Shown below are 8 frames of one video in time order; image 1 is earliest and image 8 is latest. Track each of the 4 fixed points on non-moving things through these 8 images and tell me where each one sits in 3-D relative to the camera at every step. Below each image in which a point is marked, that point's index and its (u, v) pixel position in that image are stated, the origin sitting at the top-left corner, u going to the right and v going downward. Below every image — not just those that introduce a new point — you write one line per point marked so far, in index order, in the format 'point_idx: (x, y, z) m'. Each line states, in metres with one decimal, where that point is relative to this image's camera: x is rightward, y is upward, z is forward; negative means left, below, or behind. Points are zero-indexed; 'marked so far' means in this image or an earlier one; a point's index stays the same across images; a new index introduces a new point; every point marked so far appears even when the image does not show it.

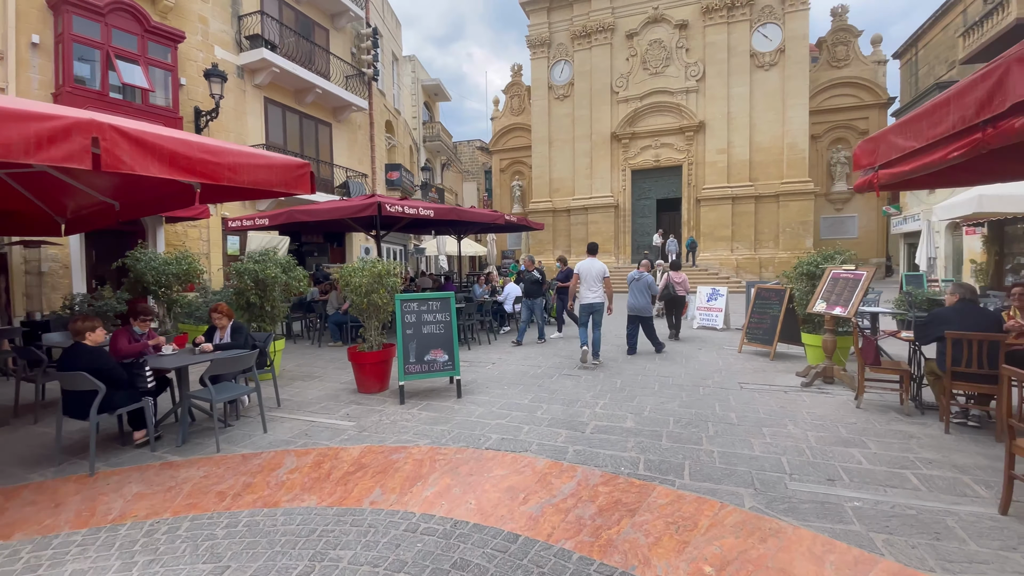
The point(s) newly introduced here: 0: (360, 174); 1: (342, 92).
0: (-5.7, +4.2, +17.2) m
1: (-5.6, +6.4, +15.4) m
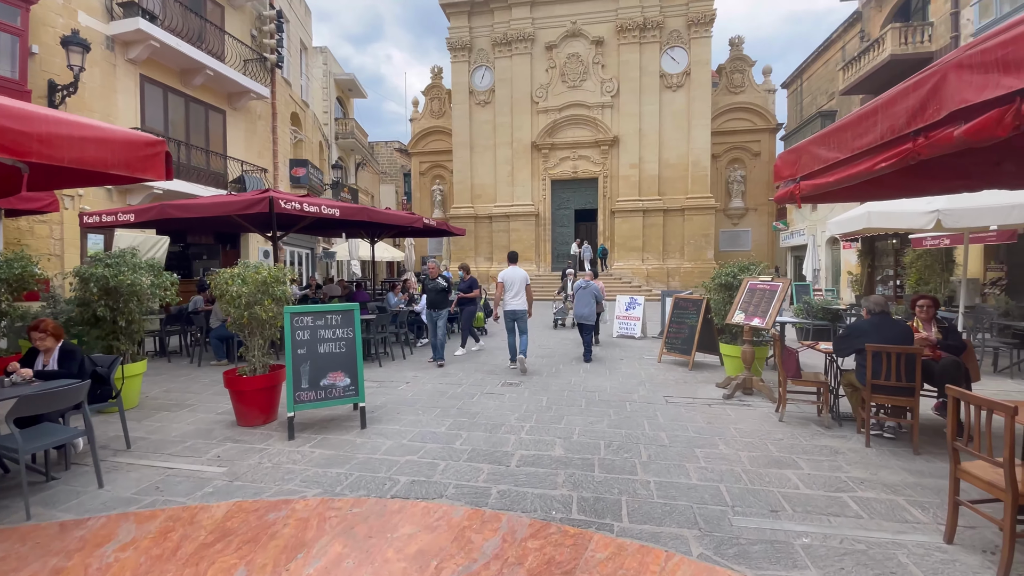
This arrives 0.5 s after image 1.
0: (-8.4, +3.9, +15.4) m
1: (-8.1, +6.2, +13.7) m
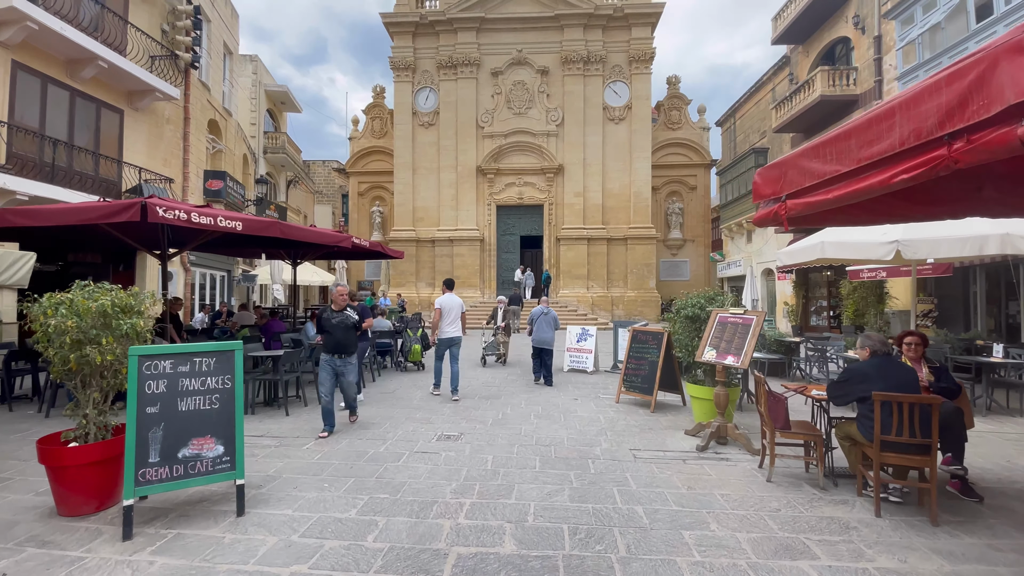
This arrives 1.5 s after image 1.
0: (-10.2, +3.1, +13.4) m
1: (-9.6, +5.5, +11.9) m
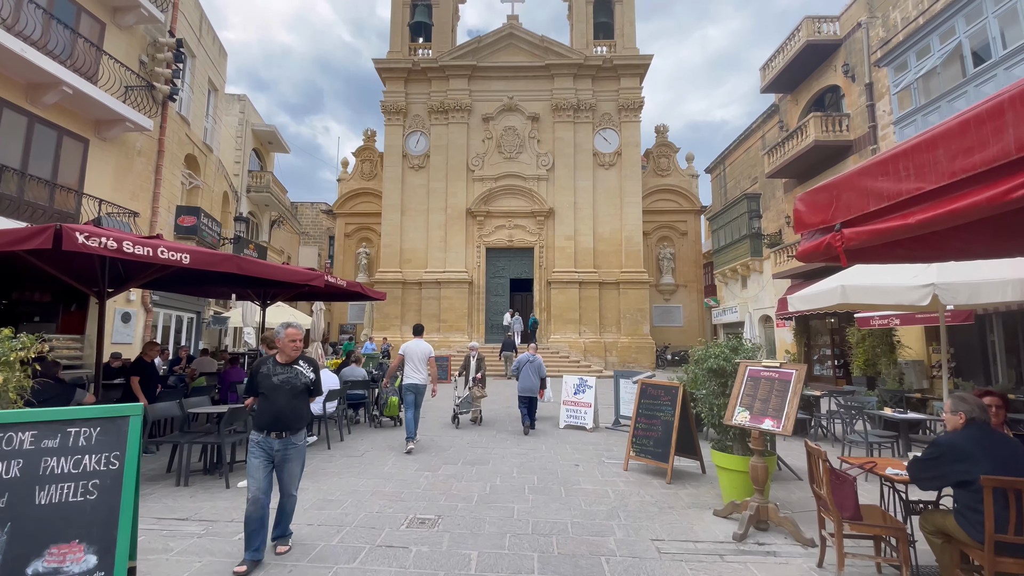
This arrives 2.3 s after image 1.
0: (-10.4, +2.0, +12.5) m
1: (-9.8, +4.5, +11.3) m
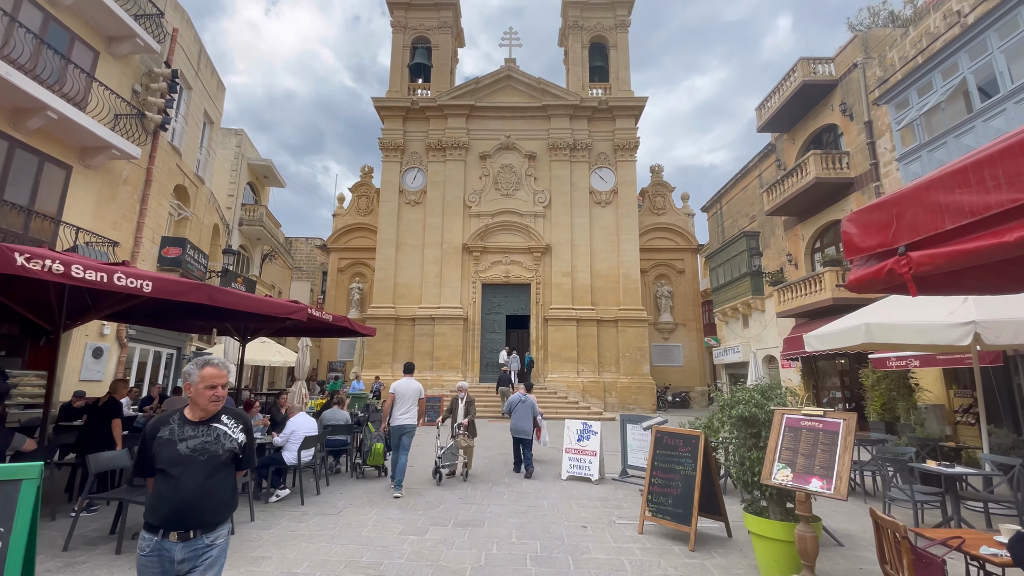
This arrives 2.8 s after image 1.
0: (-10.5, +1.2, +11.9) m
1: (-9.8, +3.8, +10.9) m
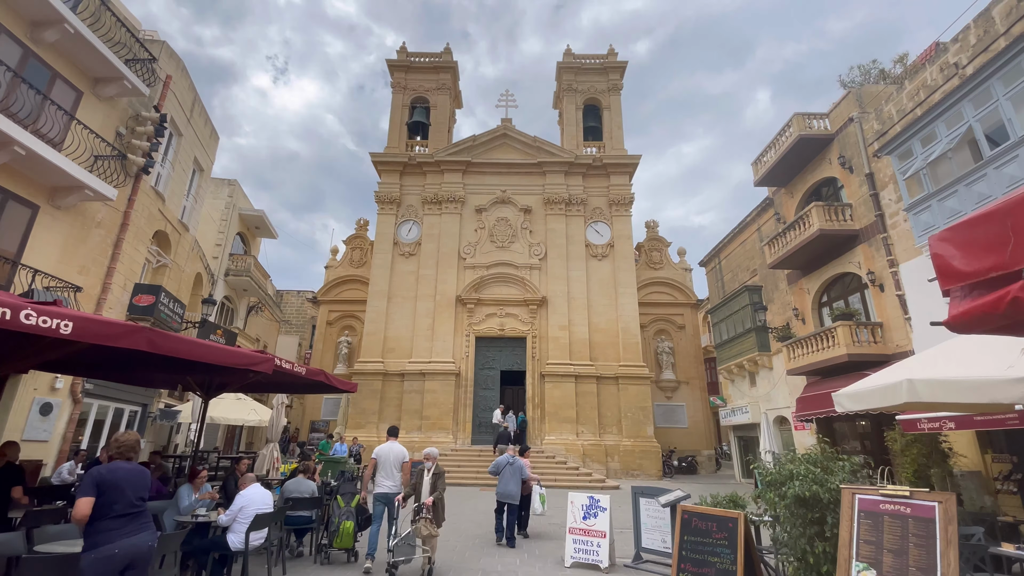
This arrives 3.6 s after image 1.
0: (-10.6, 0.0, +11.1) m
1: (-9.9, +2.7, +10.4) m
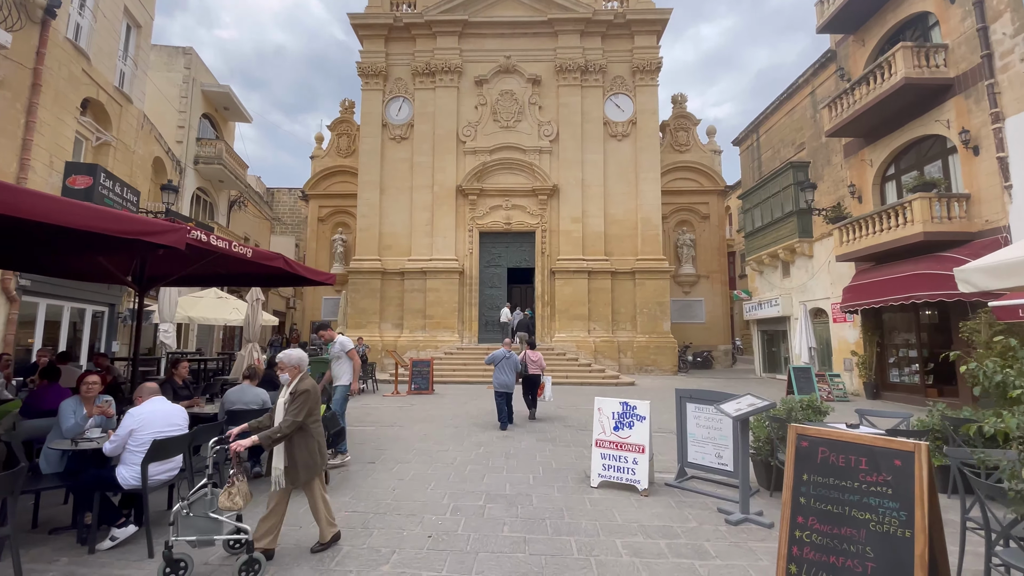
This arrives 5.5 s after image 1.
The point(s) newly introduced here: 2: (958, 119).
0: (-10.4, +2.4, +8.9) m
1: (-9.8, +4.9, +7.6) m
2: (+11.0, +4.2, +11.5) m
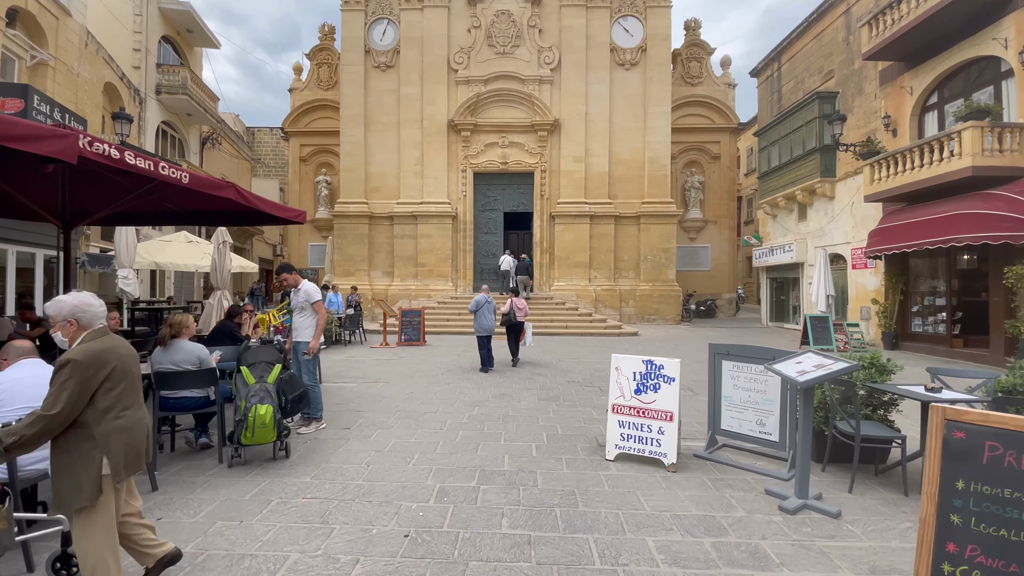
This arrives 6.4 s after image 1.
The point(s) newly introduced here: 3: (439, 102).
0: (-10.5, +3.4, +7.4) m
1: (-9.8, +5.8, +5.9) m
2: (+11.0, +5.5, +9.9) m
3: (-3.1, +7.8, +19.4) m
